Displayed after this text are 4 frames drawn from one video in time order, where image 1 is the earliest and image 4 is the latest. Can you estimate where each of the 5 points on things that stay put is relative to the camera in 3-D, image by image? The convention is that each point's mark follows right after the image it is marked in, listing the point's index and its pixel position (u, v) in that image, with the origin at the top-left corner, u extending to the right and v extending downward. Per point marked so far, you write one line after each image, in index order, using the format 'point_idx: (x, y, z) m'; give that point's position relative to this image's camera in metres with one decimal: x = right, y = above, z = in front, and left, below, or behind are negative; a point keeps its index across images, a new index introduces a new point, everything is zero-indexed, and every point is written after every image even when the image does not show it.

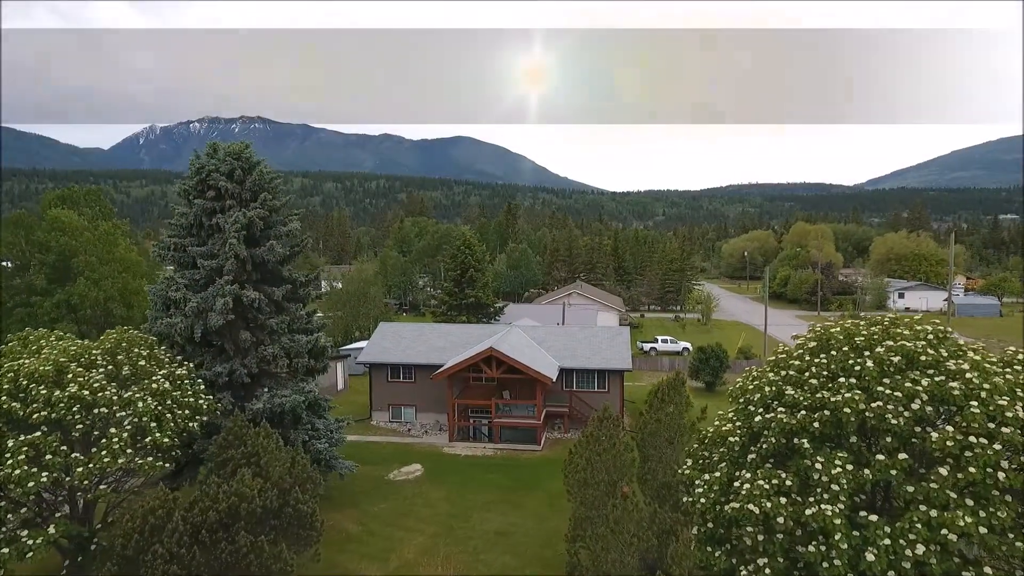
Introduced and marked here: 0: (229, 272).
0: (-8.4, +0.5, +18.3) m
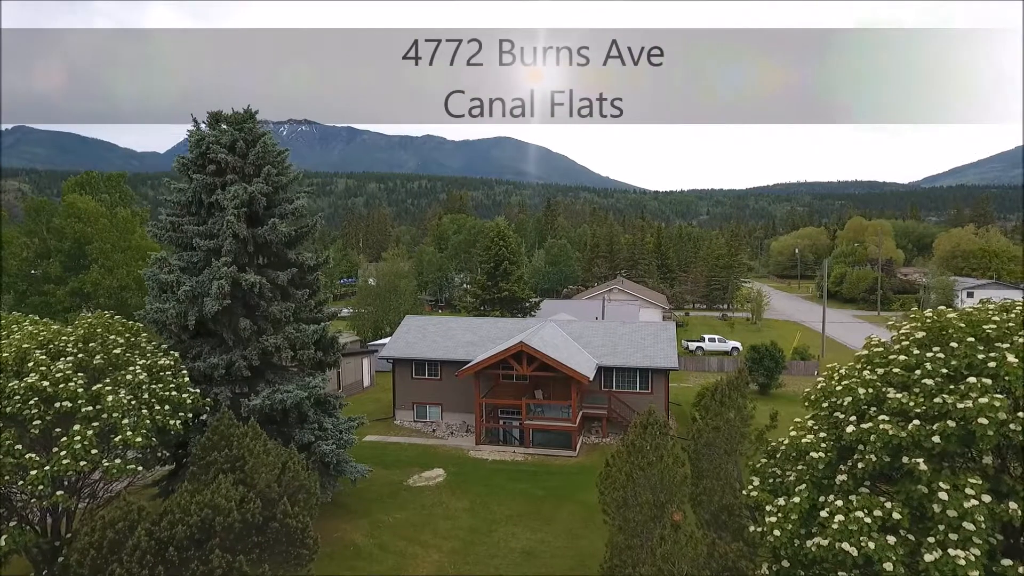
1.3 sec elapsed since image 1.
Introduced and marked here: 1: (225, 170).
0: (-7.7, +0.9, +16.5) m
1: (-8.2, +3.4, +17.6) m
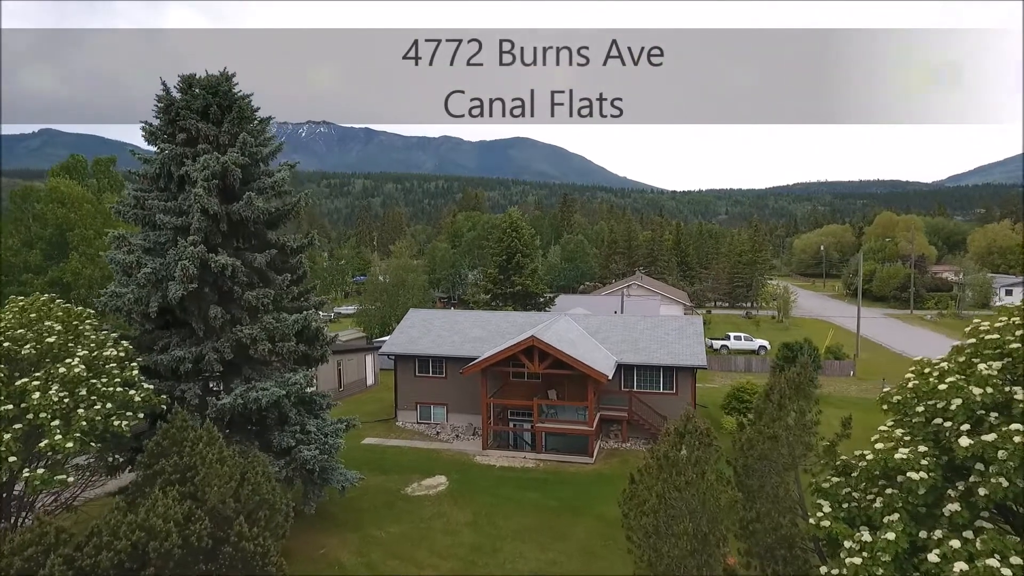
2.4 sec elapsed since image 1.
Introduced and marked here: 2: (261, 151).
0: (-7.5, +1.4, +14.5) m
1: (-8.0, +3.8, +15.6) m
2: (-6.5, +3.5, +15.9) m
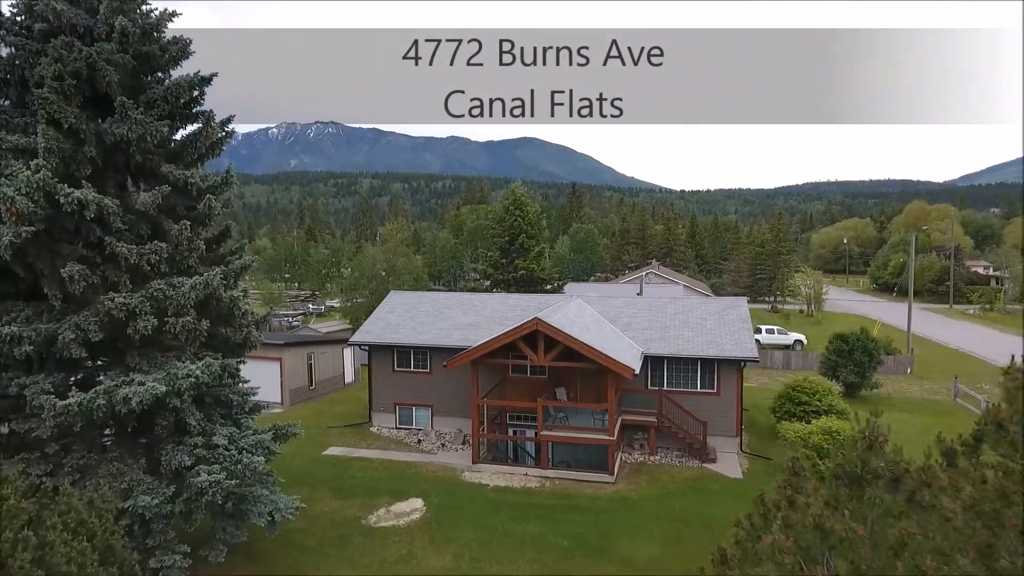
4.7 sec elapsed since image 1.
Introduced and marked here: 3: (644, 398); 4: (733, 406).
0: (-7.6, +2.2, +10.0) m
1: (-8.1, +4.6, +11.0) m
2: (-6.6, +4.4, +11.4) m
3: (+4.0, -3.3, +18.6) m
4: (+6.5, -3.5, +18.2) m
